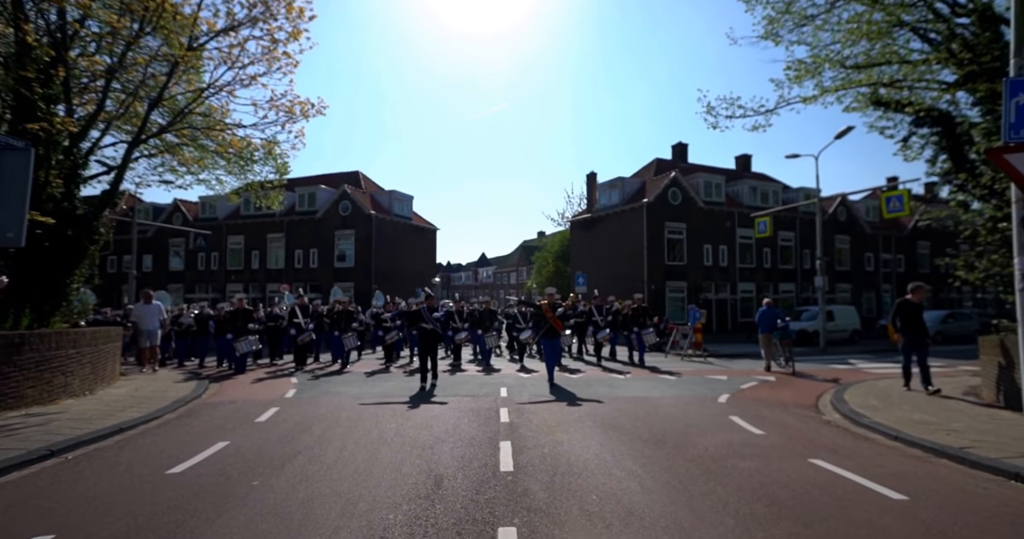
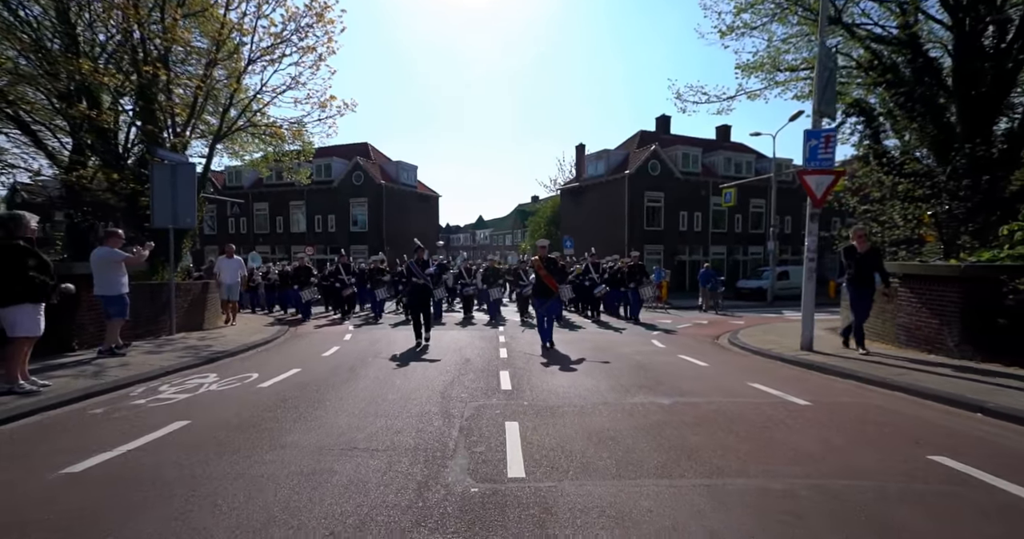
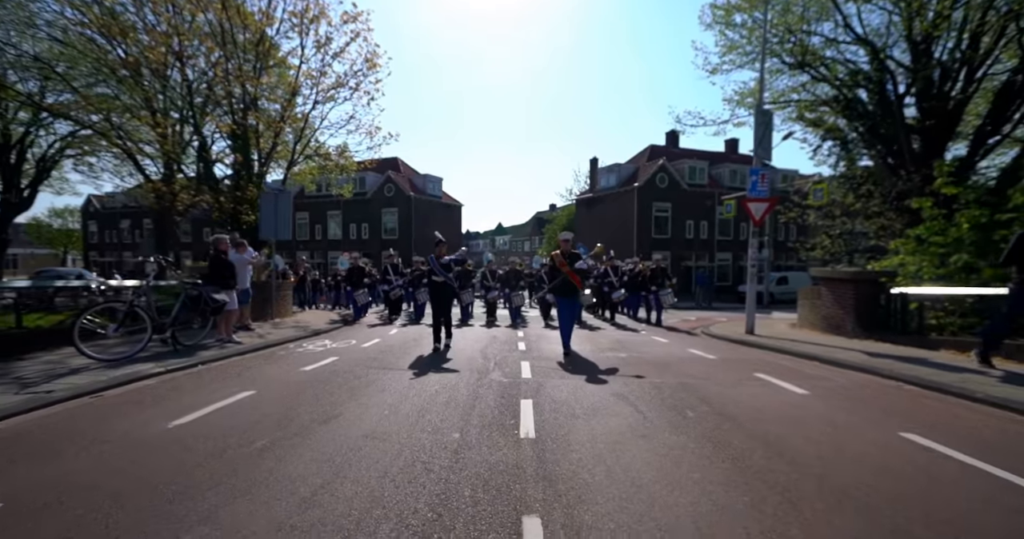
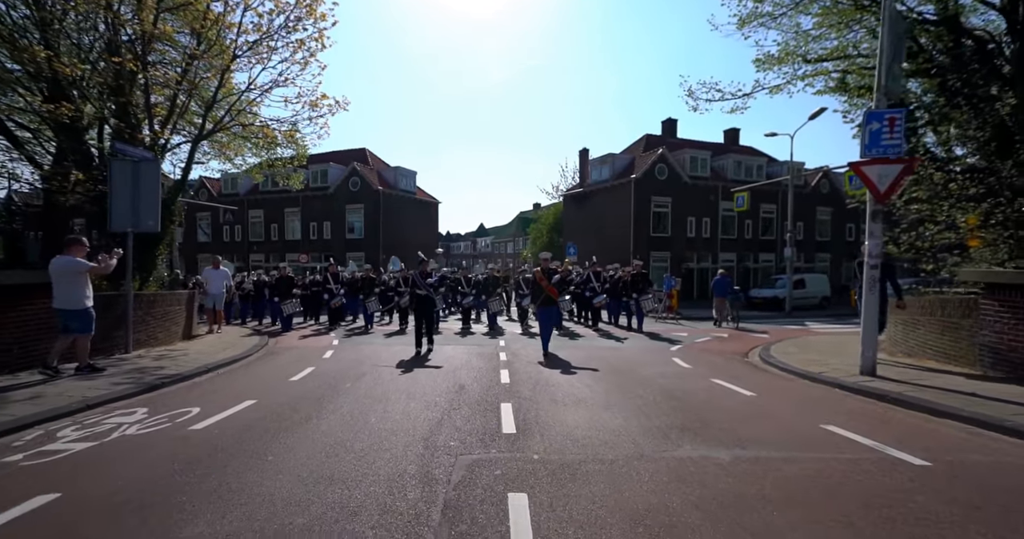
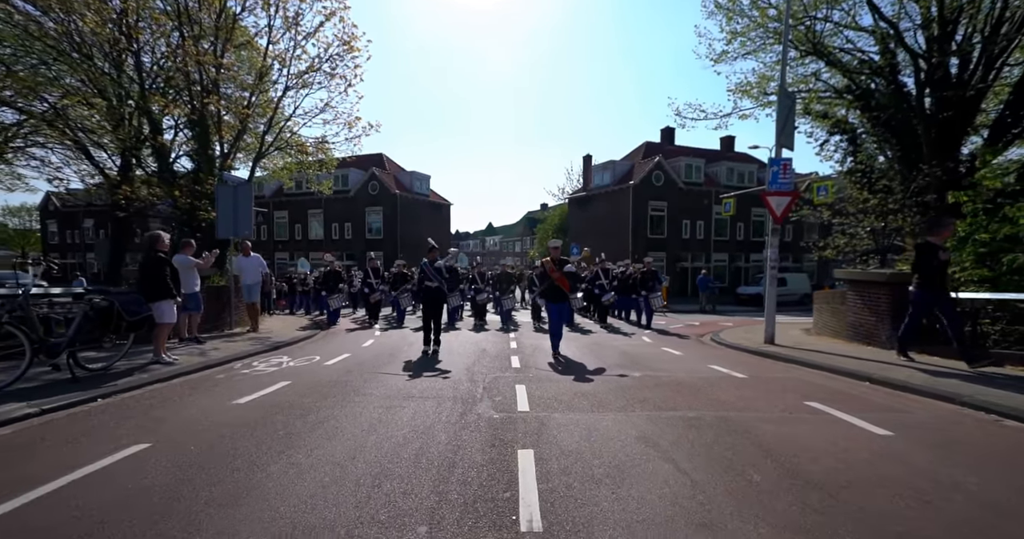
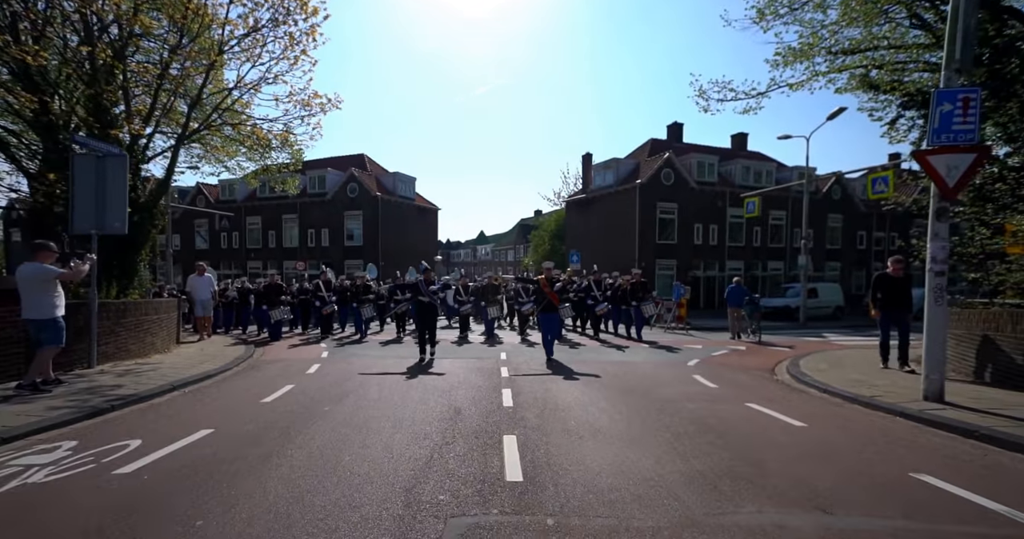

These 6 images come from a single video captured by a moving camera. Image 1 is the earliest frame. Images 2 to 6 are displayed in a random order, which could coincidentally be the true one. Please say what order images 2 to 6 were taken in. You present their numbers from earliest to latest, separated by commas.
6, 4, 2, 5, 3
